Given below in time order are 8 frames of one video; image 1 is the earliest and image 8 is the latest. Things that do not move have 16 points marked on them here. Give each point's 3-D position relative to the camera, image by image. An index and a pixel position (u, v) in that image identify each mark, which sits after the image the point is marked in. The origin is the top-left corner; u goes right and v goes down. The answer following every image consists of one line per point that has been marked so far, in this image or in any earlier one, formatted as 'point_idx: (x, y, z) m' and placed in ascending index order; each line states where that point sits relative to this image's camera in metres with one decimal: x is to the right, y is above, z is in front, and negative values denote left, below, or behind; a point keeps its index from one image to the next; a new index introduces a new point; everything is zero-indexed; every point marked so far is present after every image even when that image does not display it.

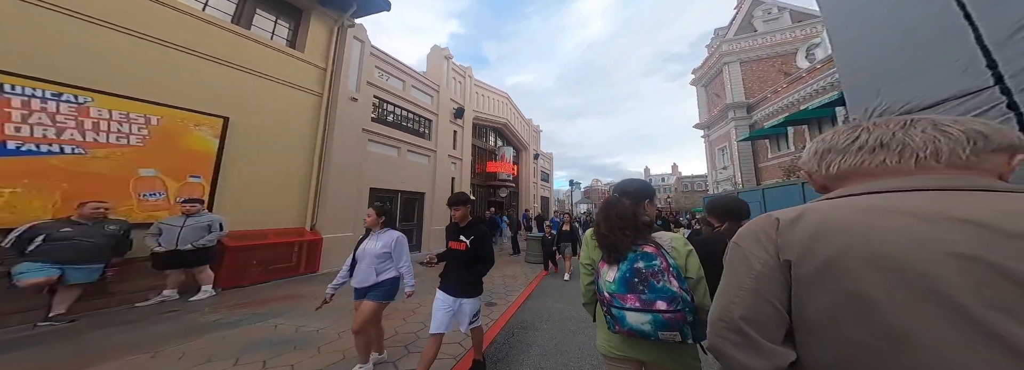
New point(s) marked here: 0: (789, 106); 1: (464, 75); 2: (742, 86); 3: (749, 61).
0: (+15.2, +4.3, +13.8) m
1: (-2.4, +6.1, +12.7) m
2: (+17.7, +7.5, +18.5) m
3: (+18.5, +9.7, +18.8) m
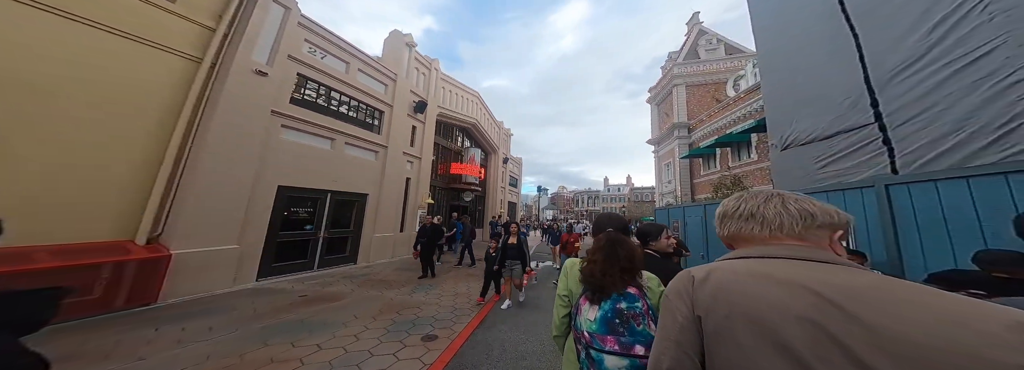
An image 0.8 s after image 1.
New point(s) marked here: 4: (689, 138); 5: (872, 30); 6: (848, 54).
0: (+13.2, +3.5, +15.3) m
1: (-4.0, +6.1, +11.8) m
2: (+15.0, +6.6, +20.4) m
3: (+15.9, +8.8, +20.8) m
4: (+14.1, +3.7, +19.0) m
5: (+6.6, +2.8, +4.4) m
6: (+6.6, +2.5, +4.7) m
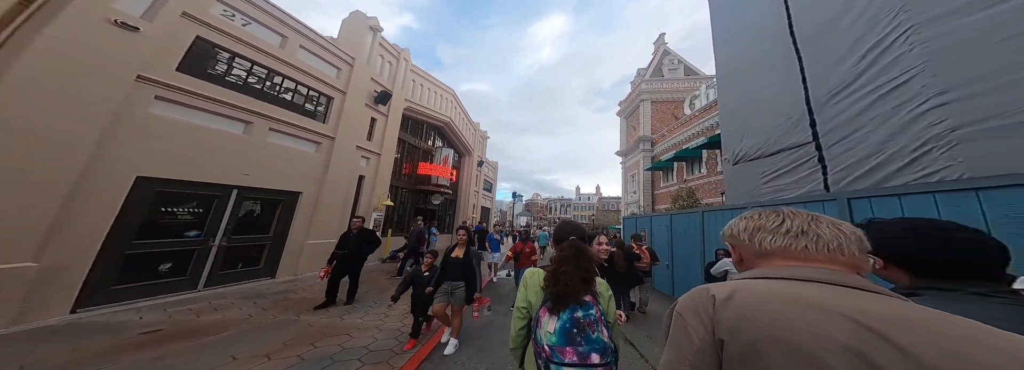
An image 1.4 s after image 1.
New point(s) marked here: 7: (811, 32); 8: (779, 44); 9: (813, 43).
0: (+11.4, +2.8, +16.3) m
1: (-5.3, +6.0, +11.0) m
2: (+12.8, +5.8, +21.6) m
3: (+13.7, +7.9, +22.2) m
4: (+11.9, +2.9, +20.1) m
5: (+6.0, +2.6, +4.7) m
6: (+5.9, +2.3, +5.0) m
7: (+6.3, +3.3, +5.0) m
8: (+6.1, +3.1, +5.4) m
9: (+6.3, +3.0, +5.0) m
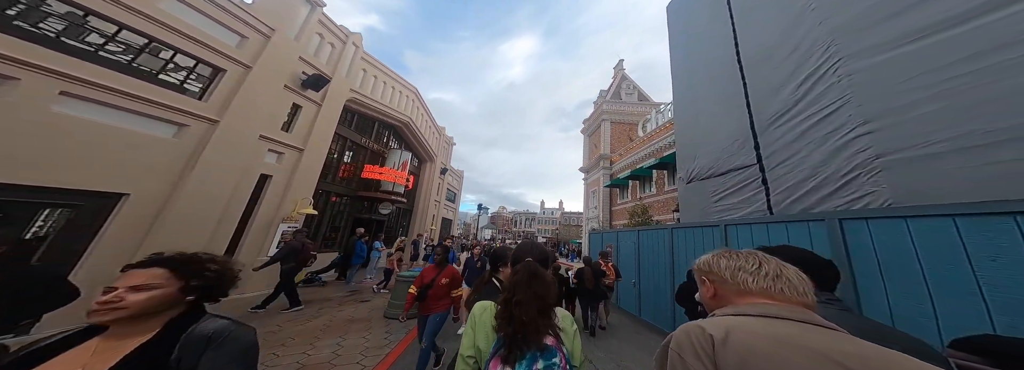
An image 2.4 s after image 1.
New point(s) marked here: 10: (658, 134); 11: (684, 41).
0: (+8.8, +1.7, +17.0) m
1: (-6.8, +5.8, +9.6) m
2: (+9.5, +4.2, +22.6) m
3: (+10.4, +6.3, +23.4) m
4: (+8.8, +1.5, +20.8) m
5: (+5.1, +2.2, +4.8) m
6: (+5.0, +1.9, +5.1) m
7: (+5.4, +2.9, +5.1) m
8: (+5.1, +2.7, +5.5) m
9: (+5.3, +2.6, +5.1) m
10: (+9.4, +3.3, +14.9) m
11: (+5.1, +4.3, +7.0) m
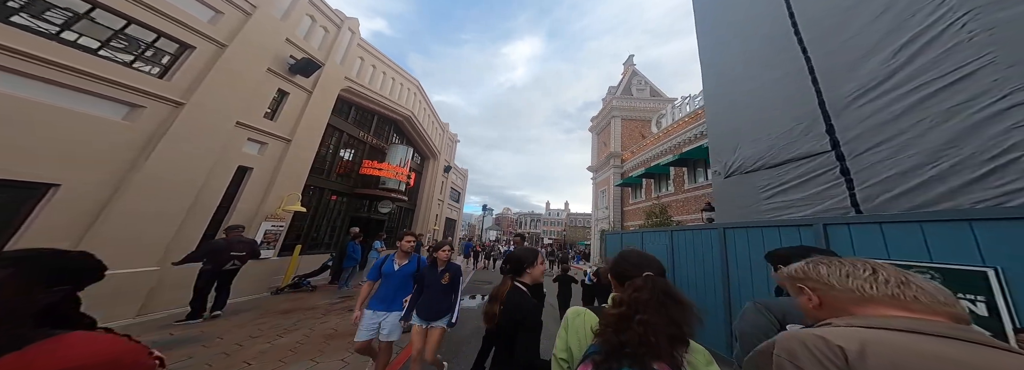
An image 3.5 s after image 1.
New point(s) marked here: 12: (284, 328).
0: (+9.2, +1.7, +16.1) m
1: (-6.5, +5.9, +9.0) m
2: (+10.1, +4.3, +21.6) m
3: (+11.0, +6.4, +22.4) m
4: (+9.3, +1.6, +19.9) m
5: (+5.3, +2.3, +4.0) m
6: (+5.2, +2.0, +4.2) m
7: (+5.5, +3.0, +4.3) m
8: (+5.3, +2.8, +4.7) m
9: (+5.5, +2.7, +4.3) m
10: (+9.8, +3.3, +14.0) m
11: (+5.3, +4.4, +6.1) m
12: (-3.7, -2.3, +3.8) m
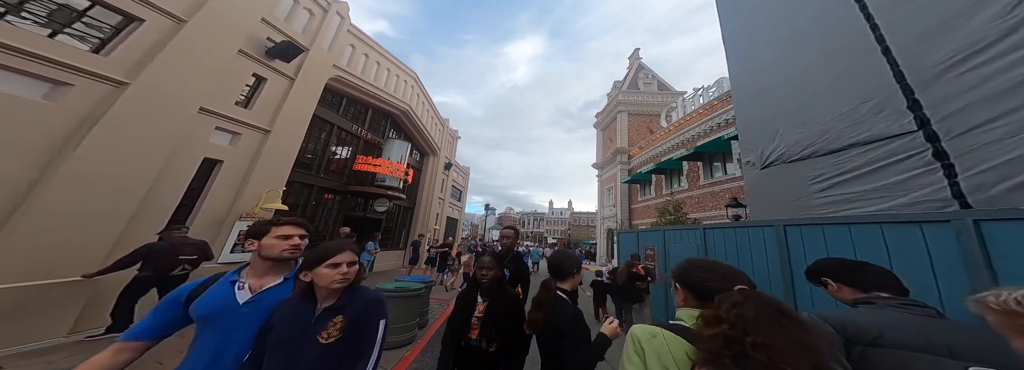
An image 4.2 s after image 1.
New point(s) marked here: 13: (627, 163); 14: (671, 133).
0: (+9.4, +2.0, +15.3) m
1: (-6.5, +6.0, +8.5) m
2: (+10.3, +4.6, +20.9) m
3: (+11.2, +6.6, +21.7) m
4: (+9.5, +1.8, +19.1) m
5: (+5.3, +2.4, +3.3) m
6: (+5.2, +2.1, +3.5) m
7: (+5.6, +3.1, +3.6) m
8: (+5.4, +2.9, +4.0) m
9: (+5.5, +2.8, +3.5) m
10: (+9.9, +3.6, +13.3) m
11: (+5.4, +4.6, +5.4) m
12: (-3.6, -2.2, +3.2) m
13: (+9.4, +1.8, +19.1) m
14: (+9.9, +3.2, +14.6) m
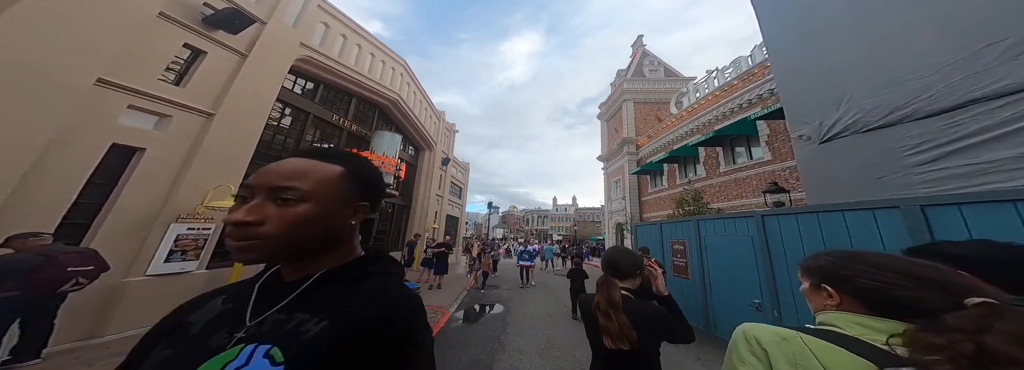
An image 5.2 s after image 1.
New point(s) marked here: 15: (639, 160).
0: (+9.4, +2.5, +14.2) m
1: (-6.7, +6.1, +7.6) m
2: (+10.3, +5.2, +19.7) m
3: (+11.1, +7.3, +20.5) m
4: (+9.5, +2.4, +18.0) m
5: (+5.1, +2.8, +2.2) m
6: (+5.0, +2.5, +2.5) m
7: (+5.3, +3.5, +2.5) m
8: (+5.1, +3.3, +2.9) m
9: (+5.3, +3.2, +2.5) m
10: (+9.9, +4.1, +12.1) m
11: (+5.1, +4.9, +4.4) m
12: (-3.7, -2.1, +2.4) m
13: (+9.4, +2.4, +18.0) m
14: (+9.8, +3.8, +13.4) m
15: (+9.5, +1.9, +17.7) m
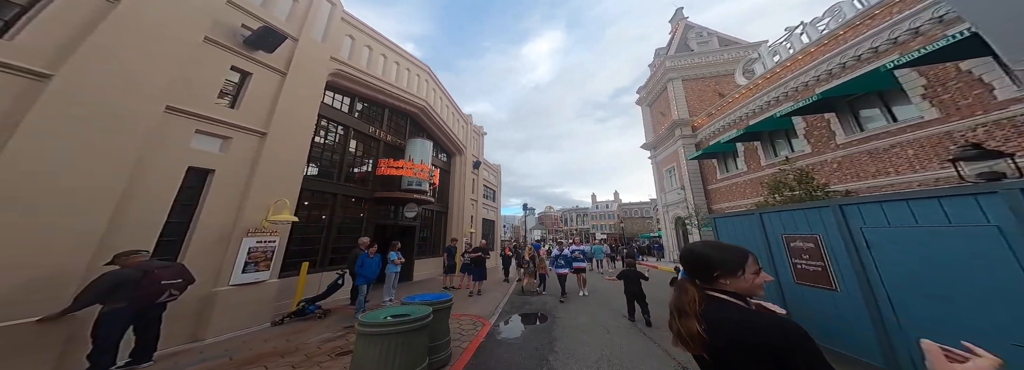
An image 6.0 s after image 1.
0: (+11.6, +3.3, +12.0) m
1: (-5.5, +5.8, +7.7) m
2: (+13.1, +6.1, +17.3) m
3: (+13.9, +8.2, +17.9) m
4: (+12.3, +3.2, +15.7) m
5: (+5.6, +3.3, +0.7) m
6: (+5.5, +3.0, +1.0) m
7: (+5.8, +4.0, +1.0) m
8: (+5.7, +3.8, +1.4) m
9: (+5.8, +3.7, +1.0) m
10: (+11.6, +5.0, +9.8) m
11: (+5.8, +5.4, +2.9) m
12: (-2.8, -2.2, +2.1) m
13: (+12.2, +3.2, +15.7) m
14: (+11.8, +4.6, +11.1) m
15: (+12.3, +2.7, +15.4) m
